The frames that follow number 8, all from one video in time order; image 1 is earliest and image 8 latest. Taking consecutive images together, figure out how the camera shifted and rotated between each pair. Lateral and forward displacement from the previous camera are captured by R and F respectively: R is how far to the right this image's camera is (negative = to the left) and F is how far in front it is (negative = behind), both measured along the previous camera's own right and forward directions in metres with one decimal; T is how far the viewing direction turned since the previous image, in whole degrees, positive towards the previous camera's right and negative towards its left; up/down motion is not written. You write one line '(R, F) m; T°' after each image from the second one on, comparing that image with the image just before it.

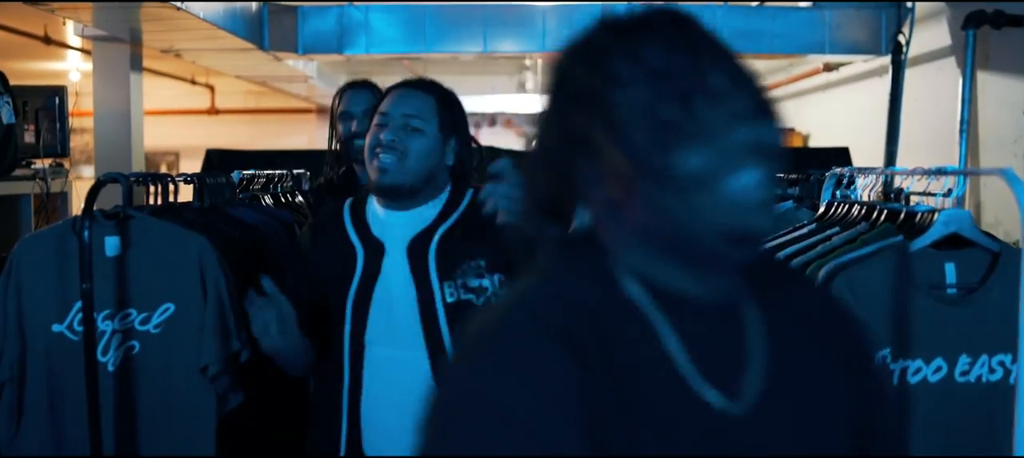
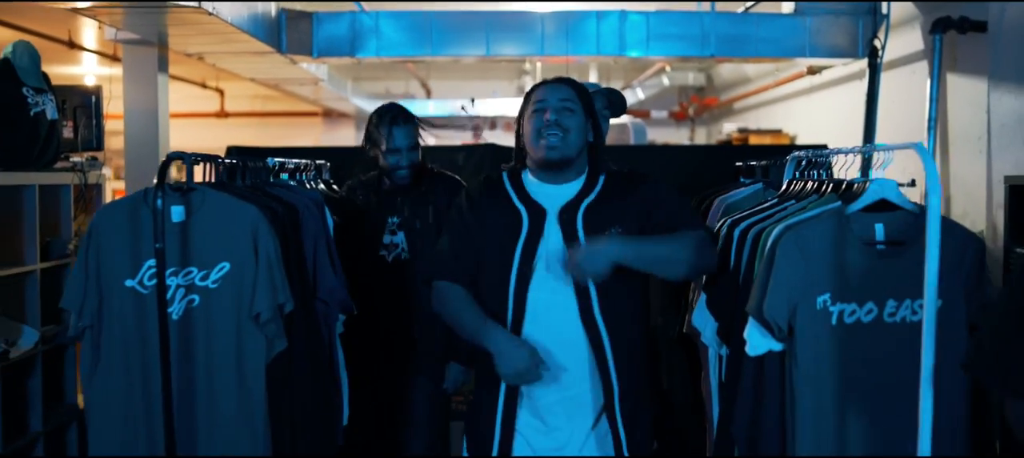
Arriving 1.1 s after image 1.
(0.0, -0.3) m; 0°
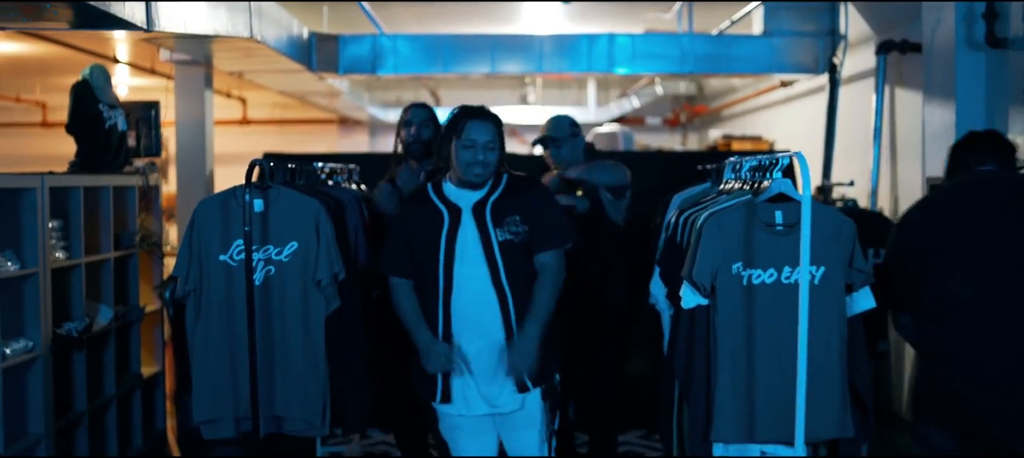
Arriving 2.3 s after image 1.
(0.0, -0.7) m; 0°
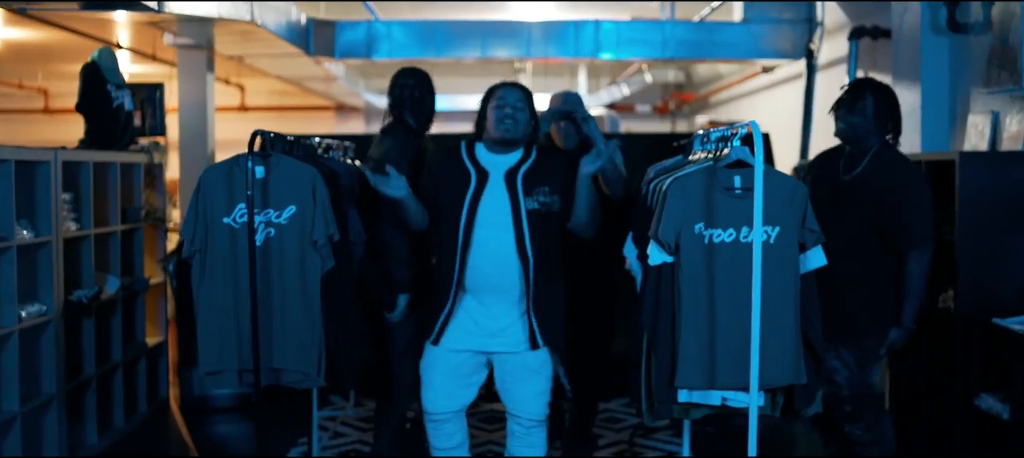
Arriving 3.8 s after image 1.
(0.0, -0.2) m; 0°
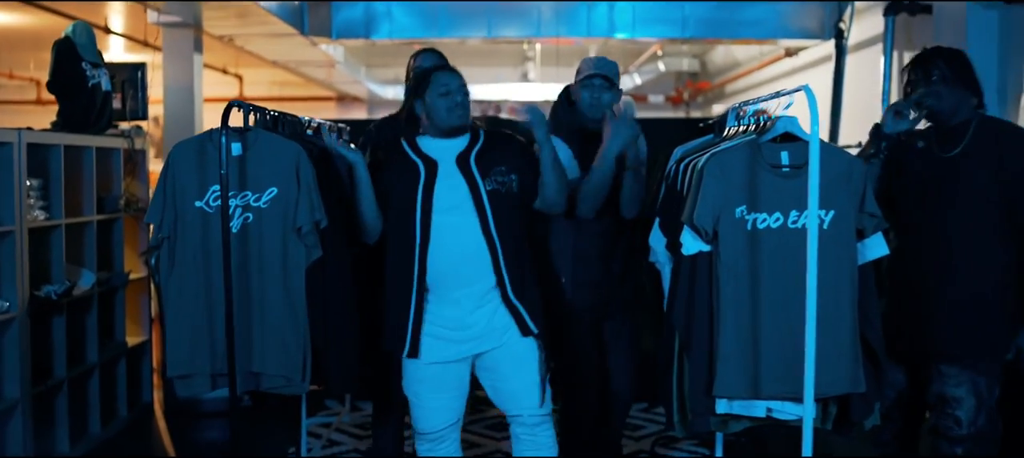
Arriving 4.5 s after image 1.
(0.0, +0.4) m; 0°
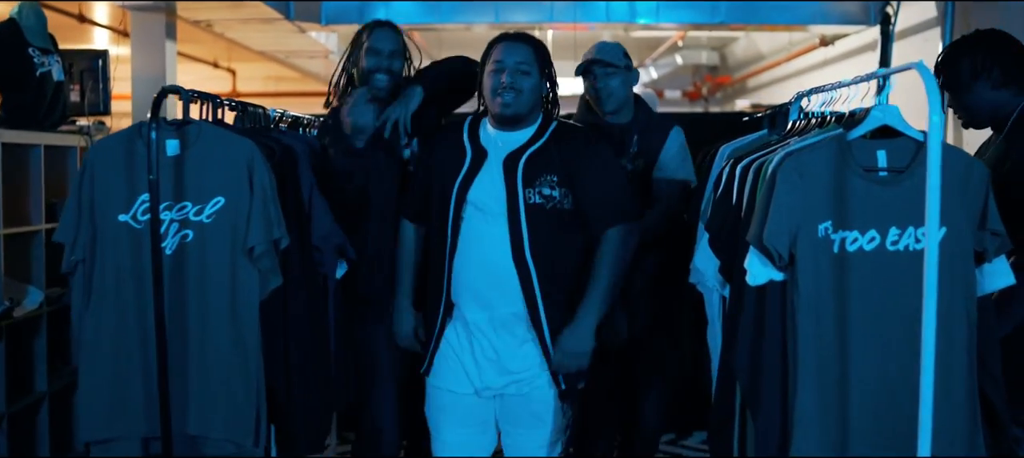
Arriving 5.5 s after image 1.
(0.0, +0.6) m; 0°
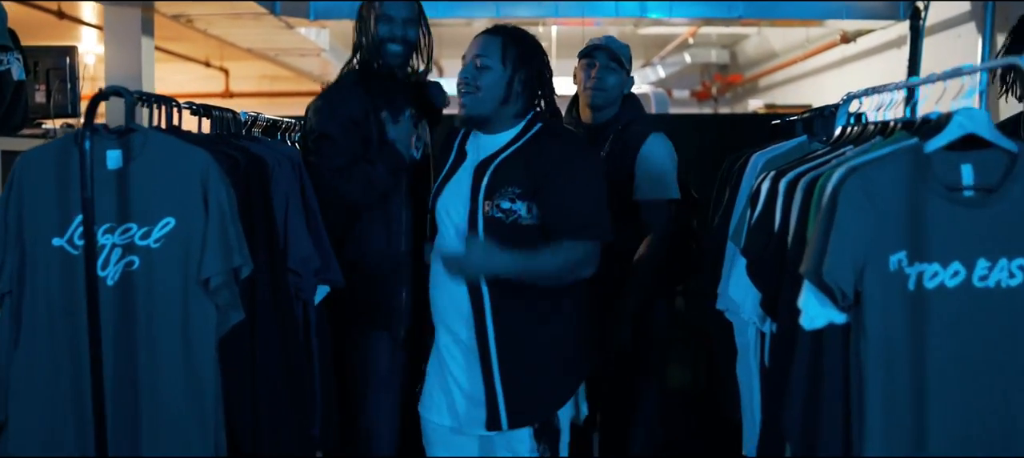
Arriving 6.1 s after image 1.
(0.0, +0.3) m; 0°
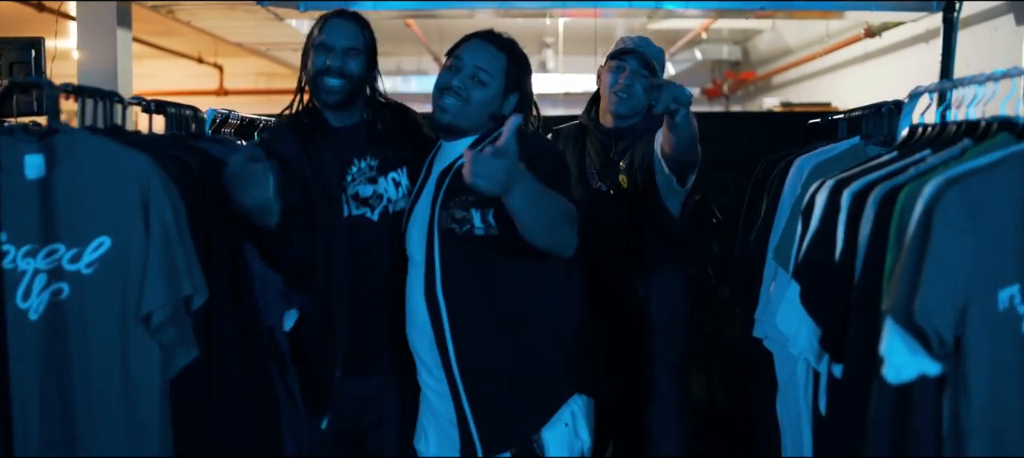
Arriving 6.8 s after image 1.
(0.0, +0.3) m; 0°
